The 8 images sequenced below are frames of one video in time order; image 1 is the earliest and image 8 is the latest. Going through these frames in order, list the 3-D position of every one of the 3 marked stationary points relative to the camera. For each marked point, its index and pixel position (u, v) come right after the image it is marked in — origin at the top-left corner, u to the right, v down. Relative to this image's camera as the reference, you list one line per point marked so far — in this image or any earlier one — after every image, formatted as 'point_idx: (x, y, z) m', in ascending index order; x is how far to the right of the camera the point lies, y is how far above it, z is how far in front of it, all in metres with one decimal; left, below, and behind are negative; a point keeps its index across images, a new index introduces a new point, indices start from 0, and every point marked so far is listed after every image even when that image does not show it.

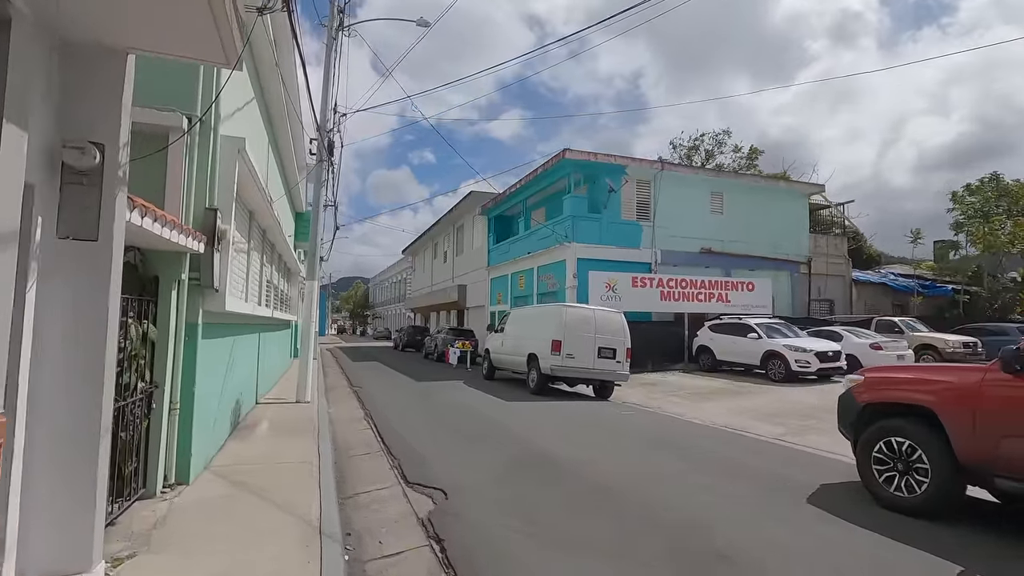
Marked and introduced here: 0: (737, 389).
0: (+6.2, -2.8, +14.5) m
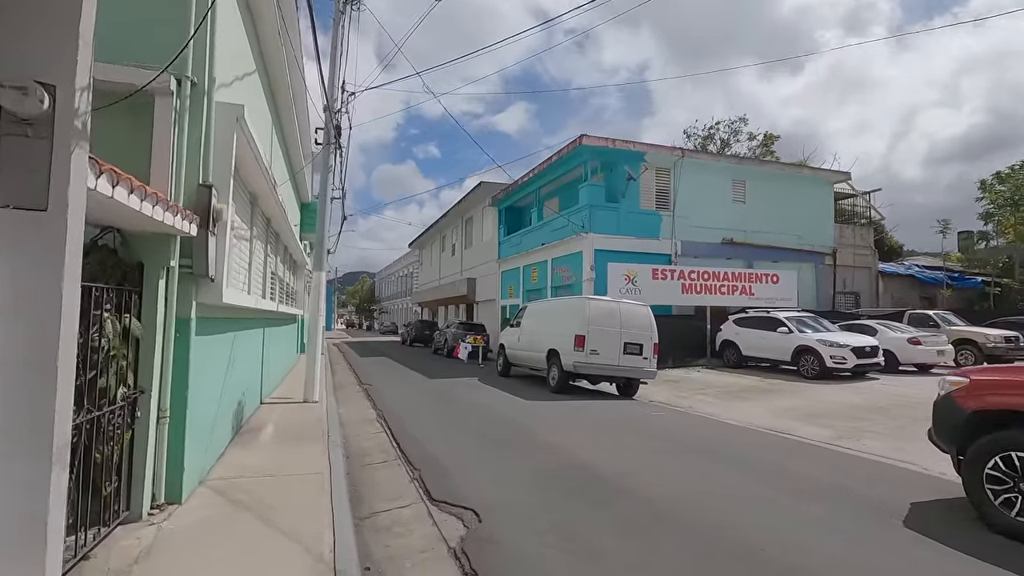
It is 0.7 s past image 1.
0: (+6.7, -2.6, +13.7) m
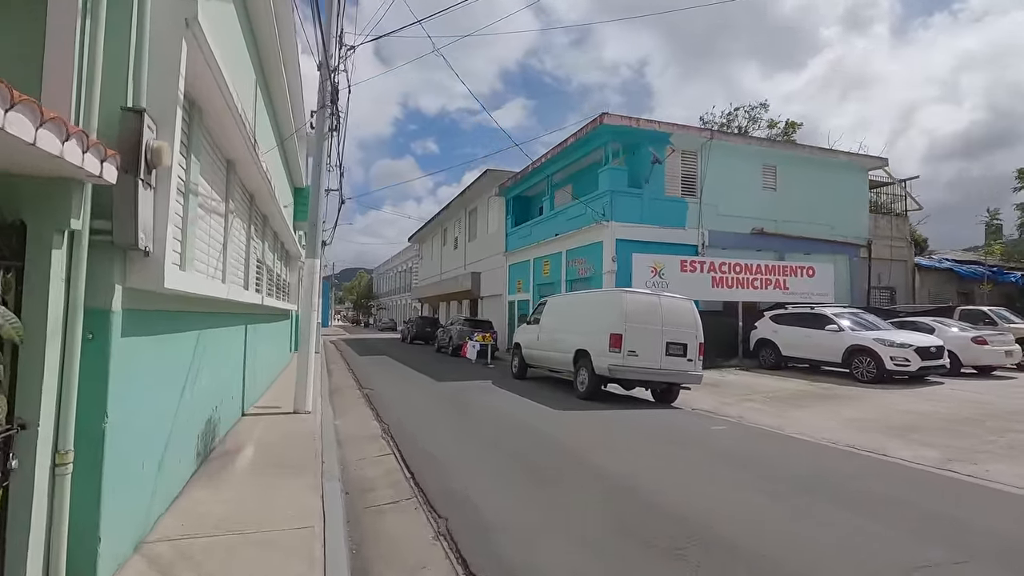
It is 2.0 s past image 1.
0: (+7.2, -2.4, +12.1) m
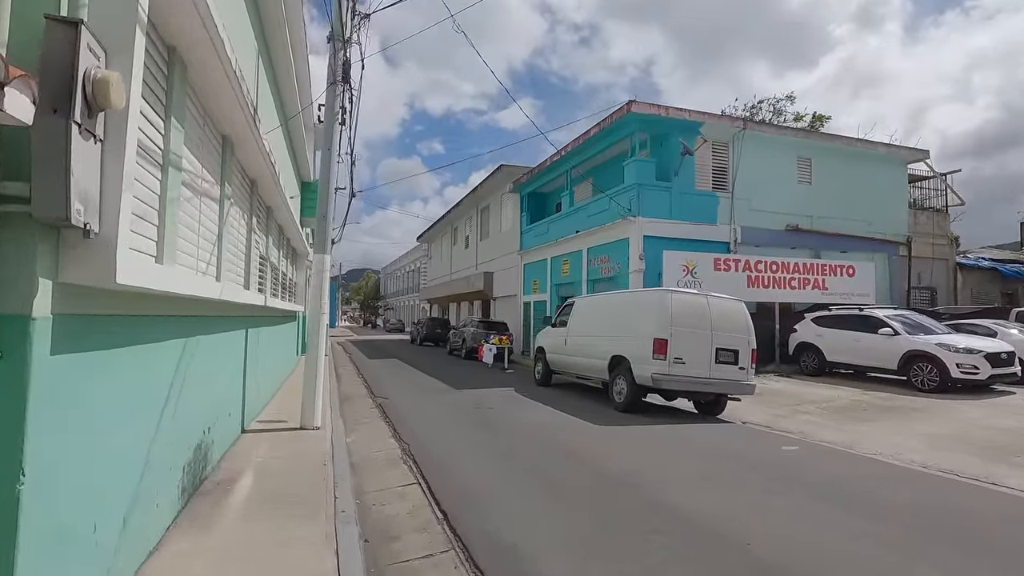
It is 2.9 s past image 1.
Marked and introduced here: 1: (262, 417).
0: (+7.8, -2.4, +10.9) m
1: (-4.0, -2.1, +8.3) m
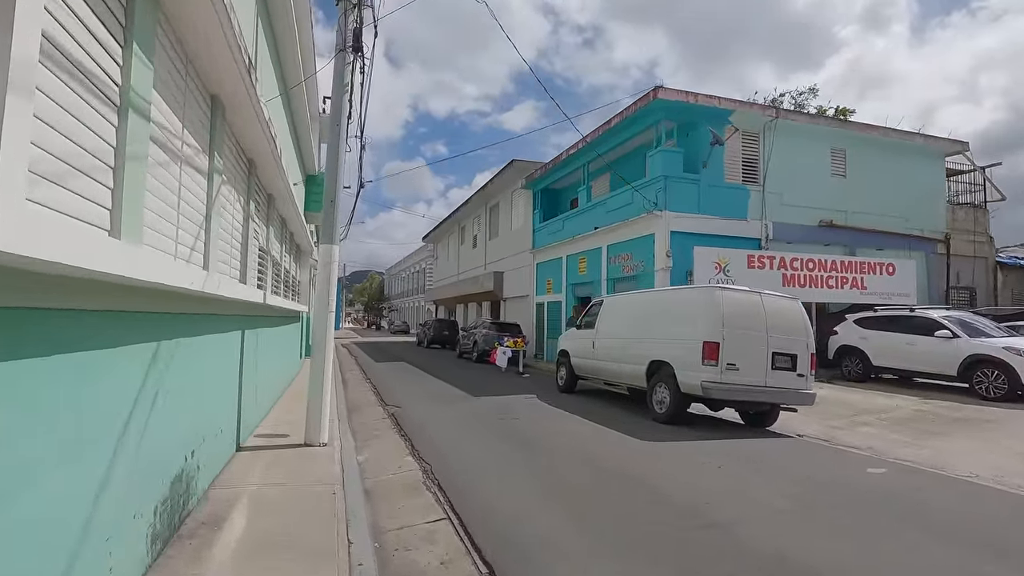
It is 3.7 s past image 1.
0: (+8.2, -2.3, +9.8) m
1: (-3.5, -2.0, +7.3) m
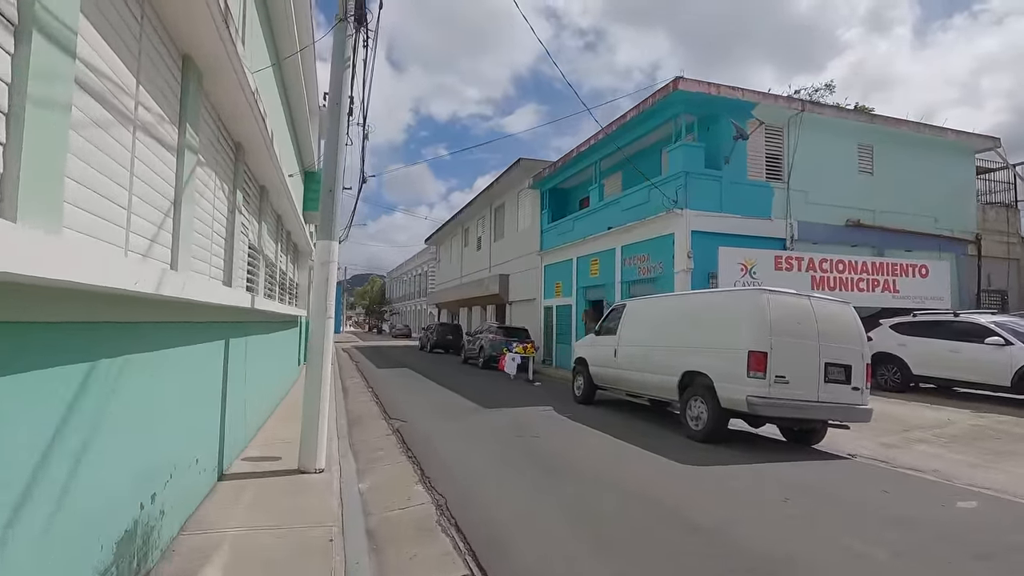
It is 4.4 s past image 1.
0: (+8.5, -2.4, +8.9) m
1: (-3.2, -2.0, +6.4) m
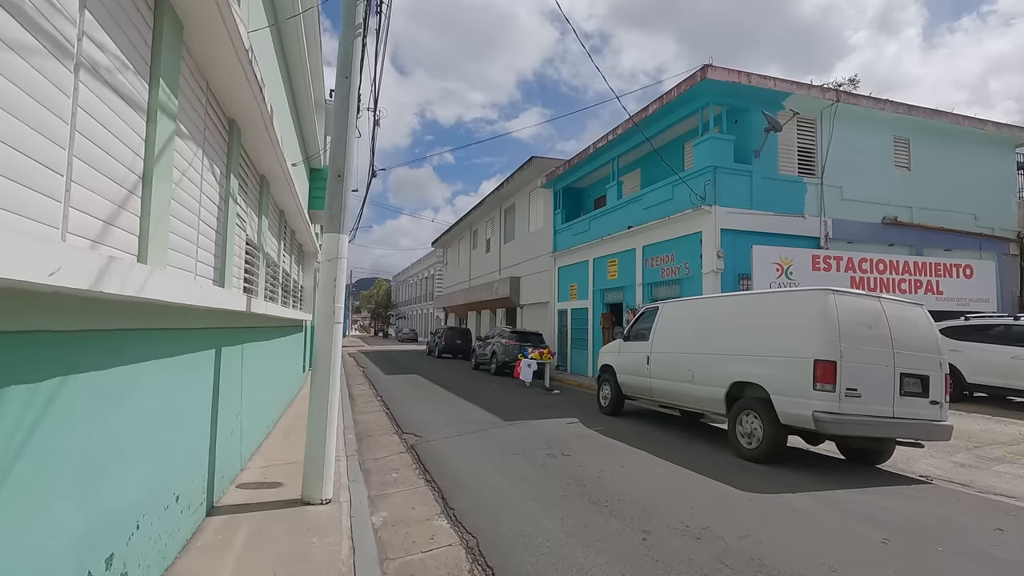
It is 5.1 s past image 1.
0: (+8.9, -2.4, +8.0) m
1: (-2.9, -2.0, +5.6) m
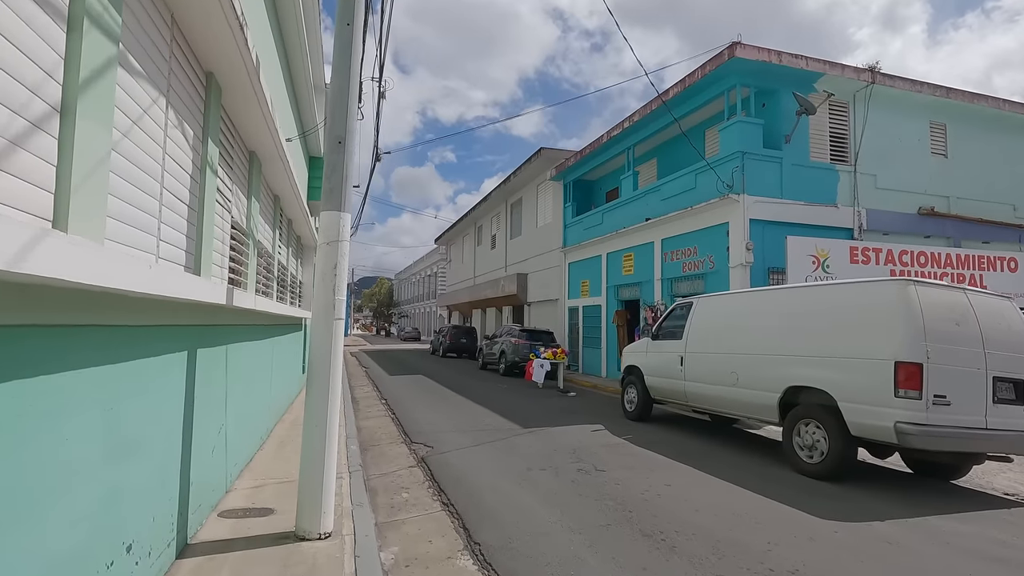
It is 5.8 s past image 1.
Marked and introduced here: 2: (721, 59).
0: (+9.2, -2.3, +7.1) m
1: (-2.6, -1.9, +4.7) m
2: (+5.0, +5.5, +12.6) m
